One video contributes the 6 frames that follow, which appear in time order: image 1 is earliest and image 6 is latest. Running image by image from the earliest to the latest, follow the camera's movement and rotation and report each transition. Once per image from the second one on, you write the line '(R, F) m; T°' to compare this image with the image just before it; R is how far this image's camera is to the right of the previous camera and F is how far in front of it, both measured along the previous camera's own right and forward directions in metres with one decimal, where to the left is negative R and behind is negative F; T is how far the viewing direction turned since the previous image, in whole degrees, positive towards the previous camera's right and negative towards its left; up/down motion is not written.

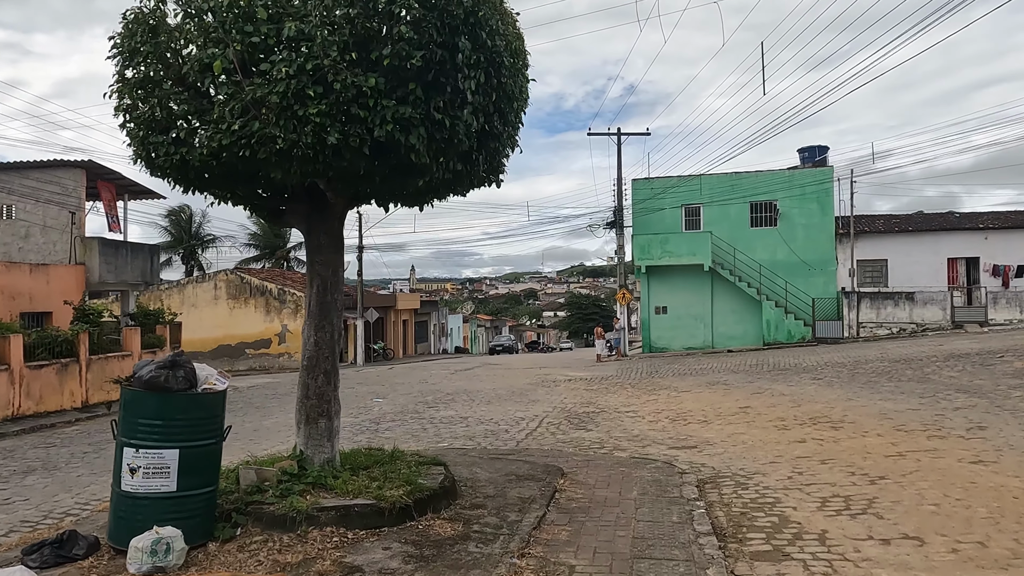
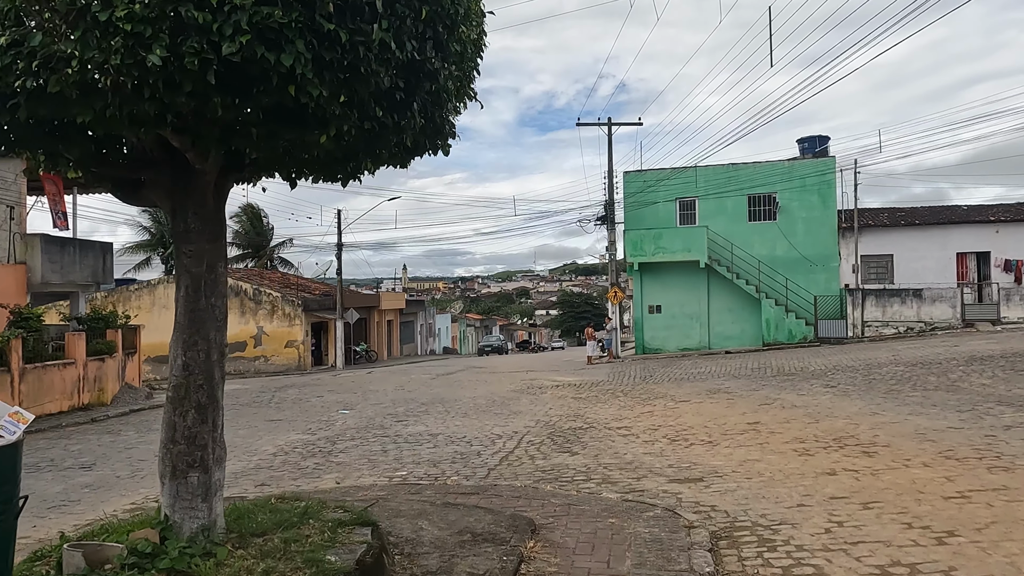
(+0.2, +1.5) m; +1°
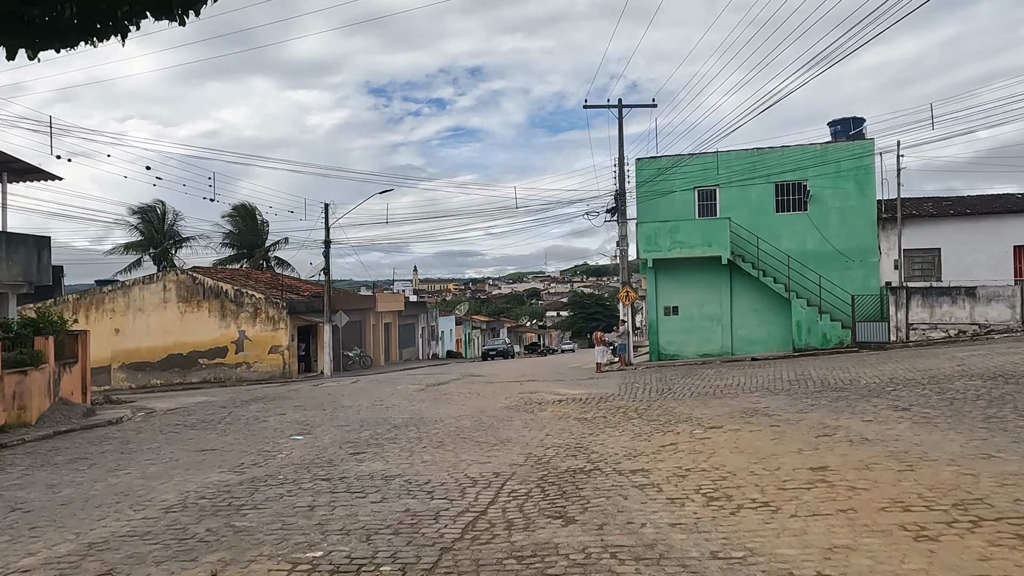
(+0.4, +2.7) m; -1°
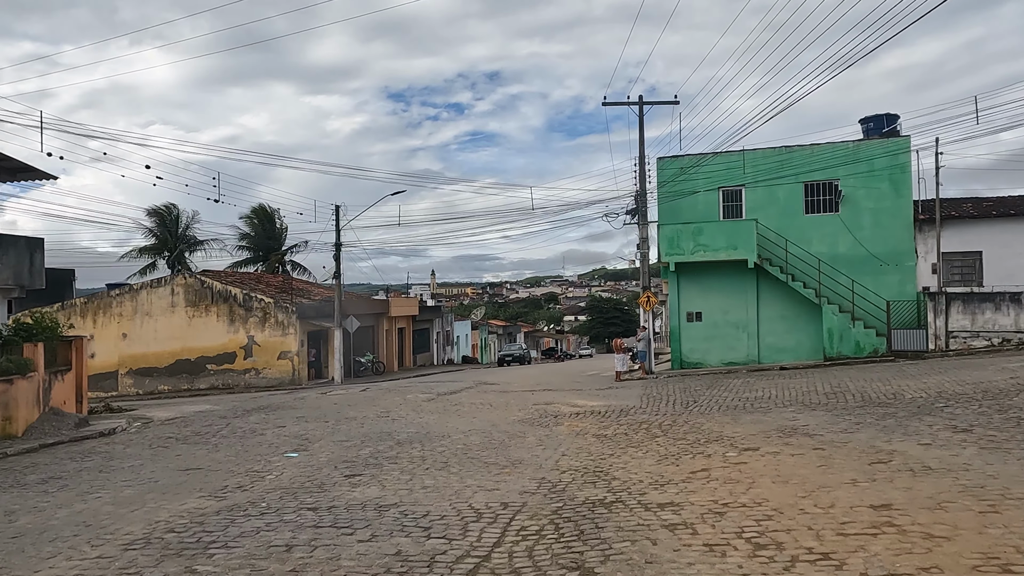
(+0.1, +1.0) m; -1°
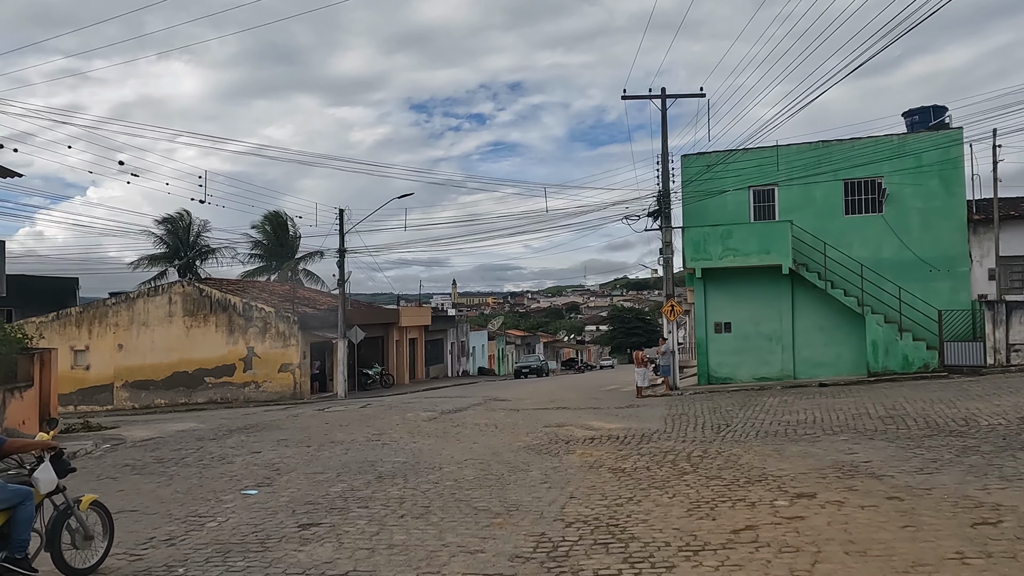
(+0.3, +1.8) m; -2°
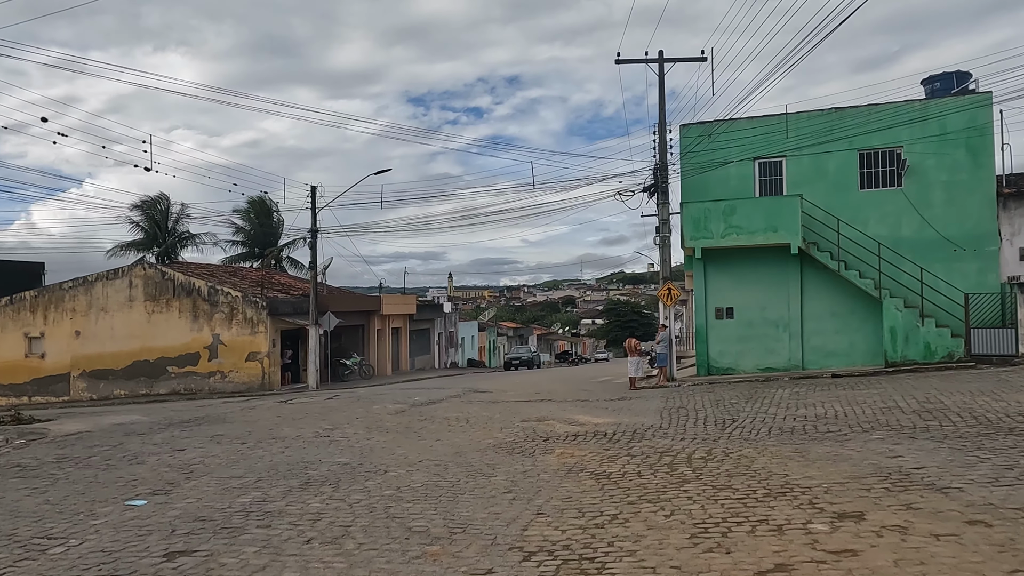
(+0.4, +2.0) m; 0°
